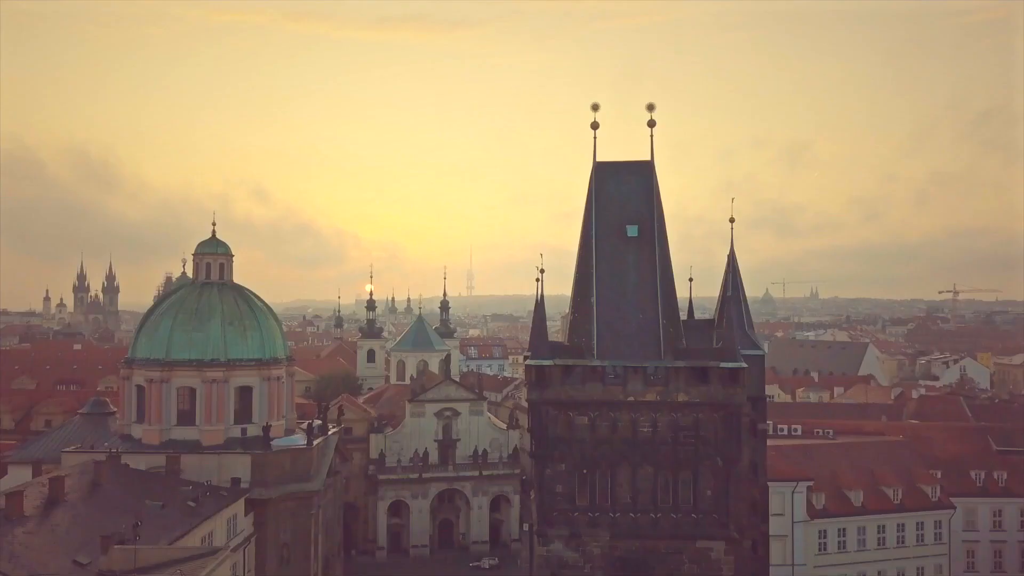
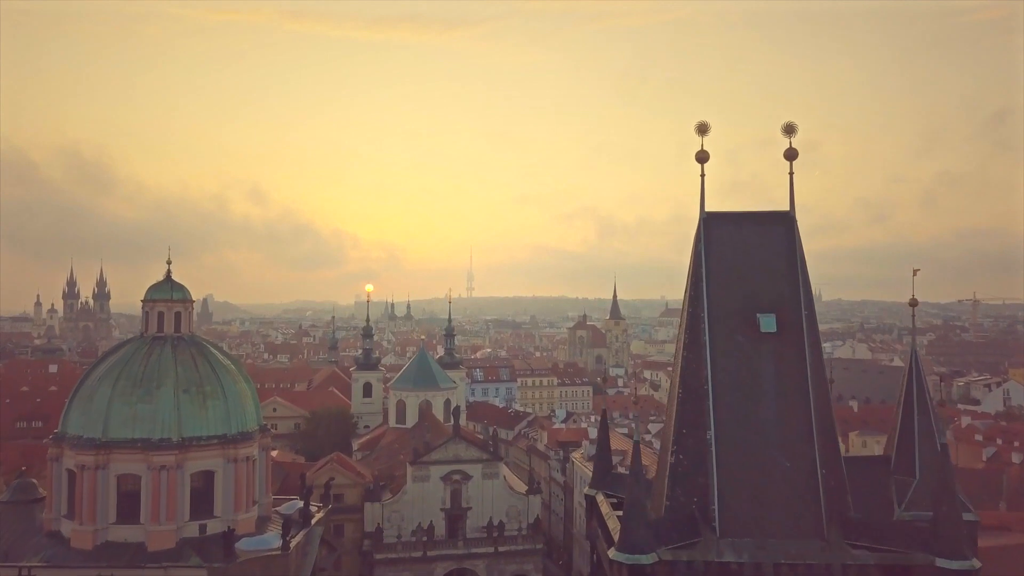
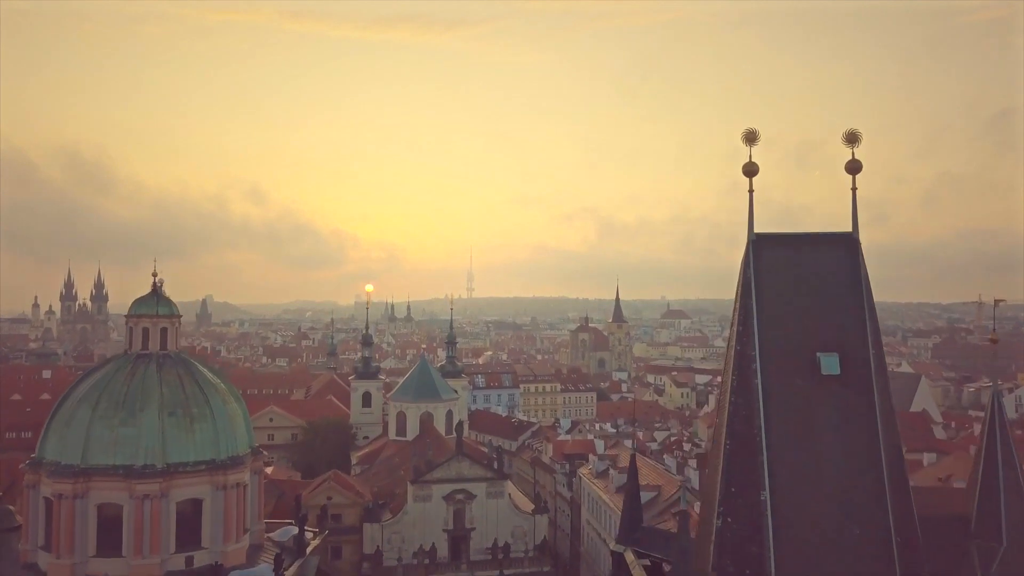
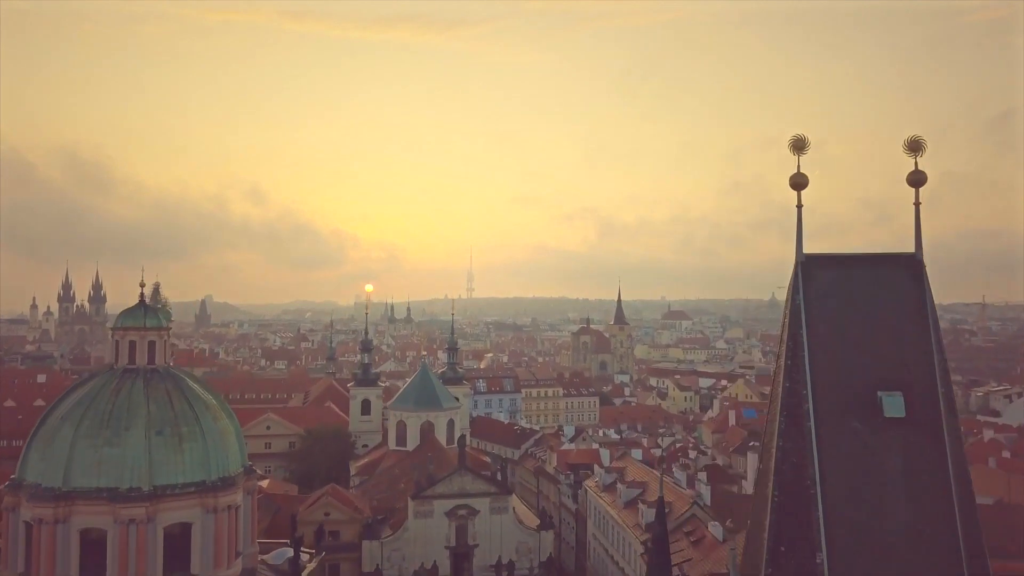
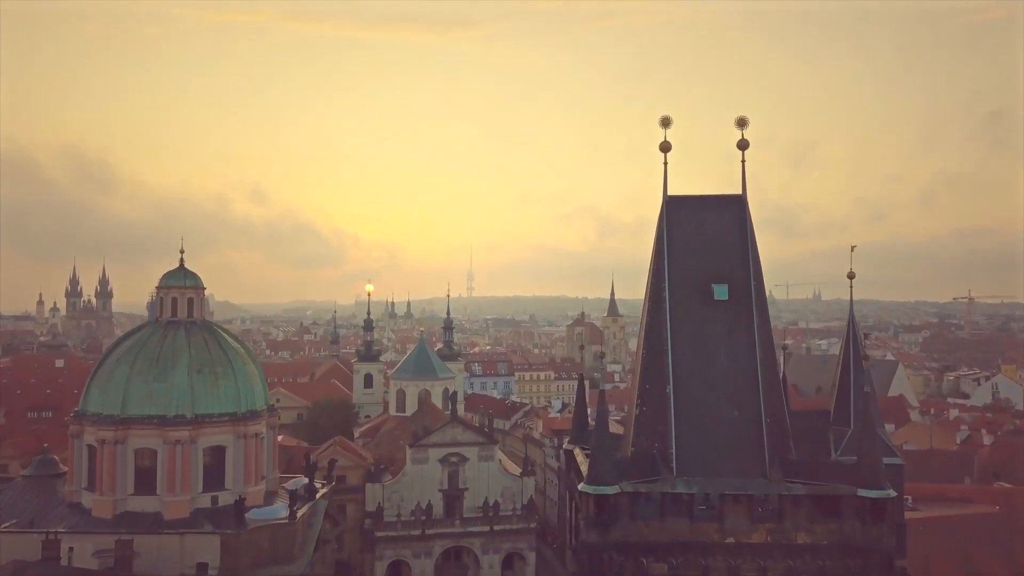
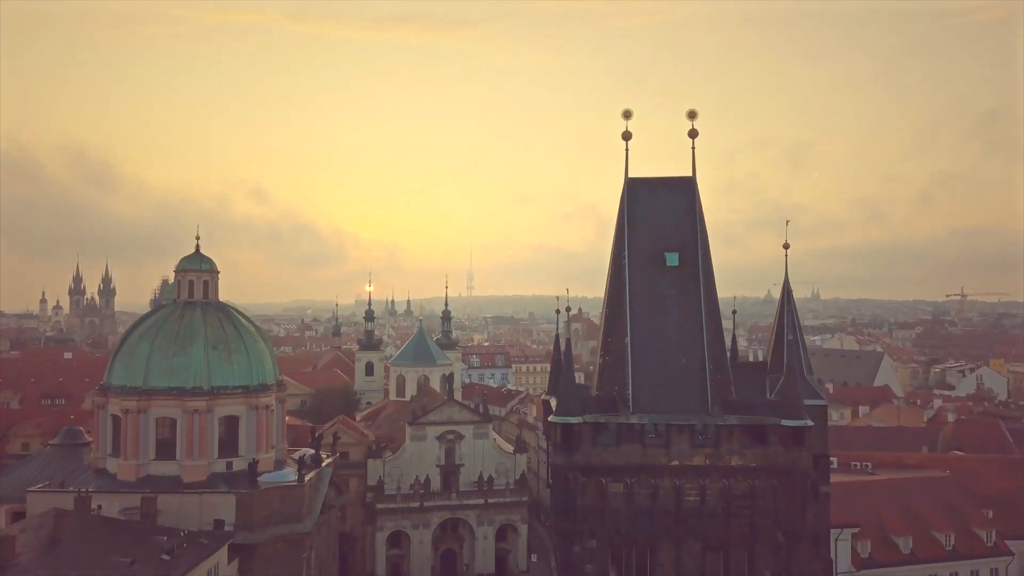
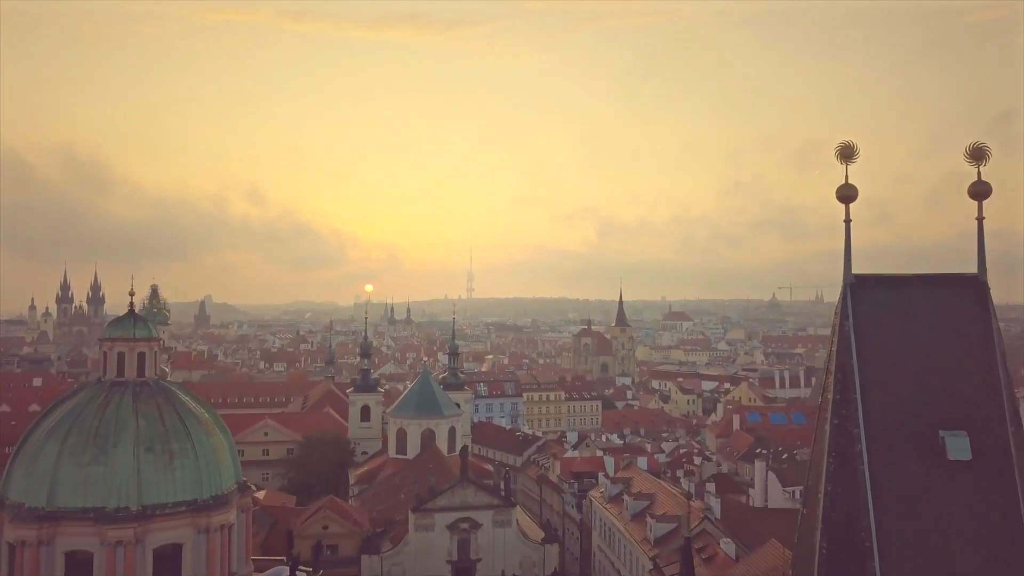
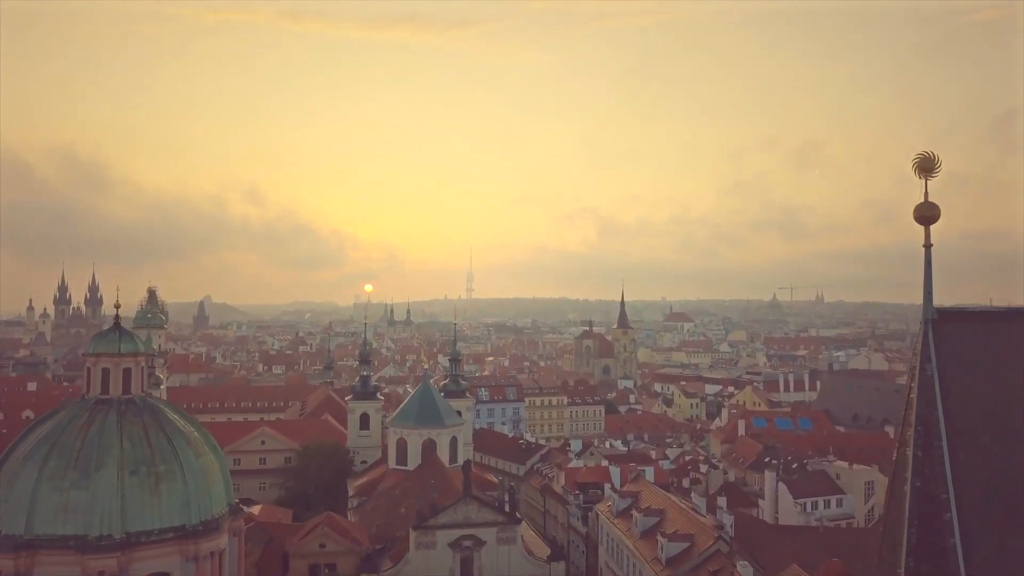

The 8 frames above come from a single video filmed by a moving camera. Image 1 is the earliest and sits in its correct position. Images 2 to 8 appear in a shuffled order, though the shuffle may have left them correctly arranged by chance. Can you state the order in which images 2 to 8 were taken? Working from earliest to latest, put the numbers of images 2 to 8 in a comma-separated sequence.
6, 5, 2, 3, 4, 7, 8
